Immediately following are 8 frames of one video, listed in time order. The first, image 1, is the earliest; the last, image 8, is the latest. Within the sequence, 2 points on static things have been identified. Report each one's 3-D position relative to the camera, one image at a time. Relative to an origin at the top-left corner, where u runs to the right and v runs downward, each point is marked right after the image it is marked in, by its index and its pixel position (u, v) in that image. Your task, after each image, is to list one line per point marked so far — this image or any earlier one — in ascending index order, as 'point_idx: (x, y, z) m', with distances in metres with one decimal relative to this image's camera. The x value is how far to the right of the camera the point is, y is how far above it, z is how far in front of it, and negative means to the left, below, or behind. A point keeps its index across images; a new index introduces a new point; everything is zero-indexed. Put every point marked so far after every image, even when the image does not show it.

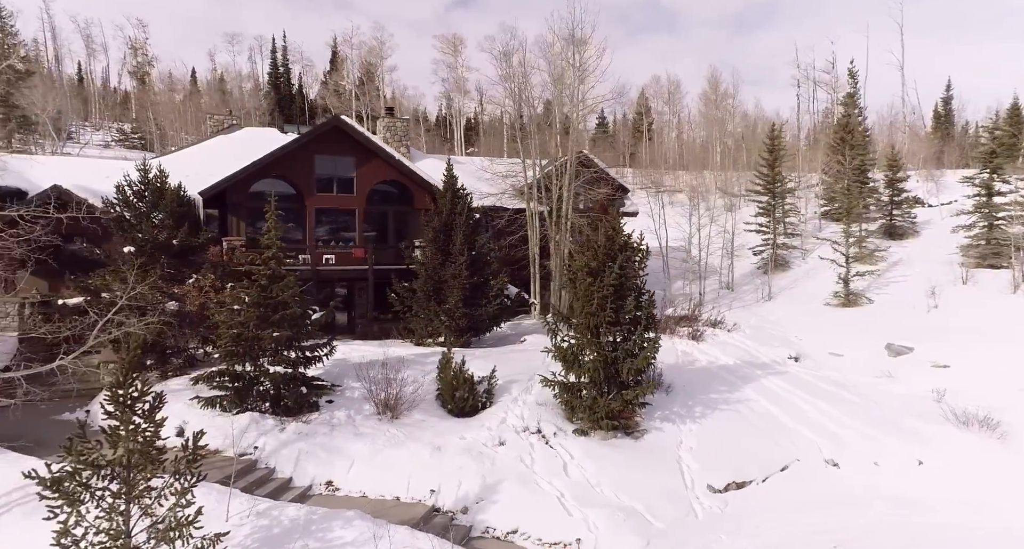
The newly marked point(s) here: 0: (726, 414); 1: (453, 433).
0: (+5.5, -3.6, +18.7) m
1: (-1.3, -3.5, +15.9) m
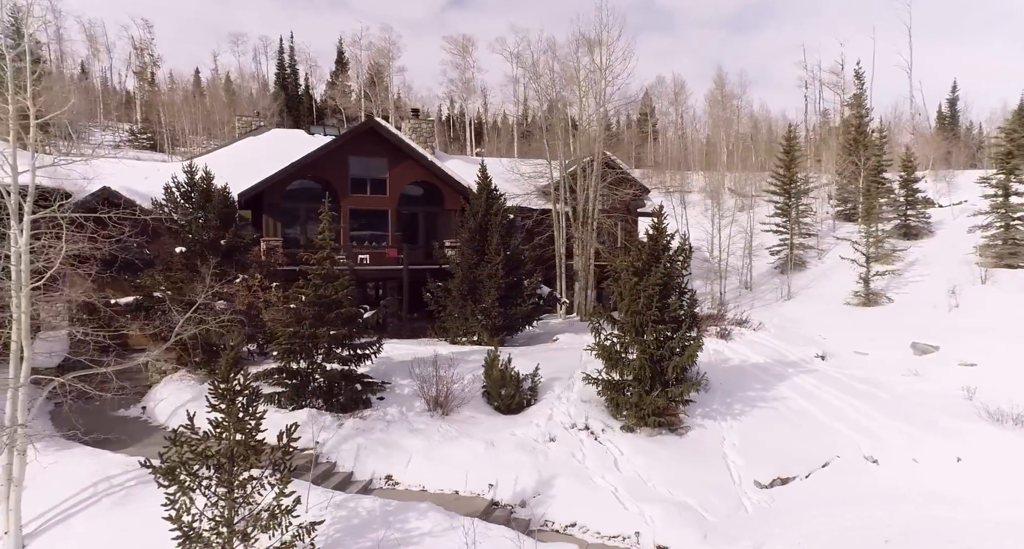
0: (+6.6, -3.6, +19.0) m
1: (-0.1, -3.5, +16.2) m
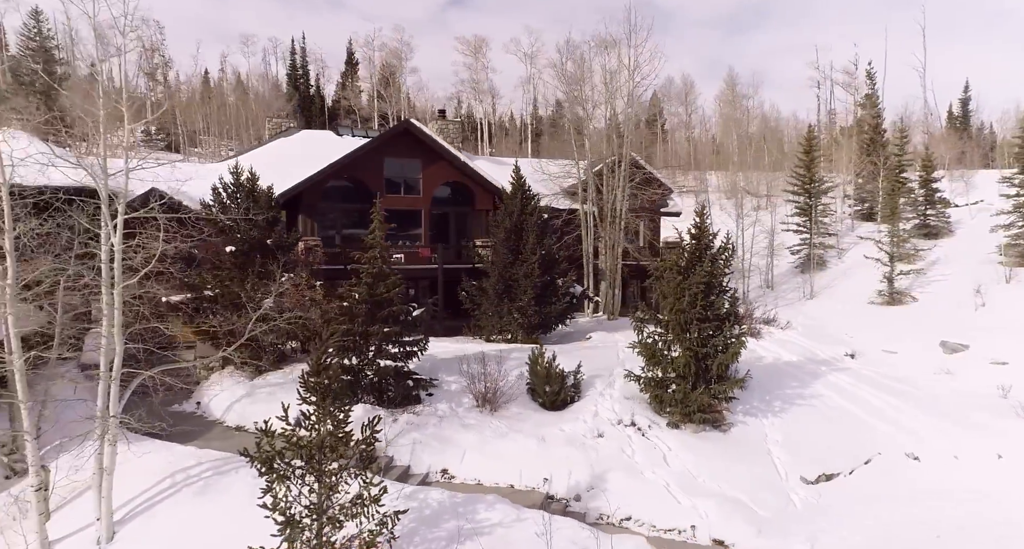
0: (+7.8, -3.5, +19.3) m
1: (+1.0, -3.4, +16.5) m
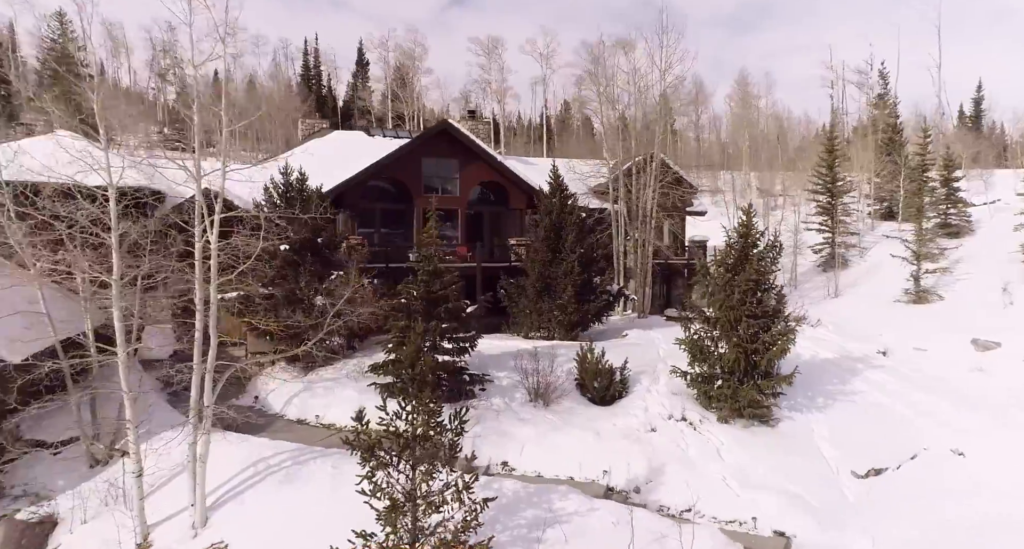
0: (+9.0, -3.5, +19.5) m
1: (+2.2, -3.4, +16.9) m
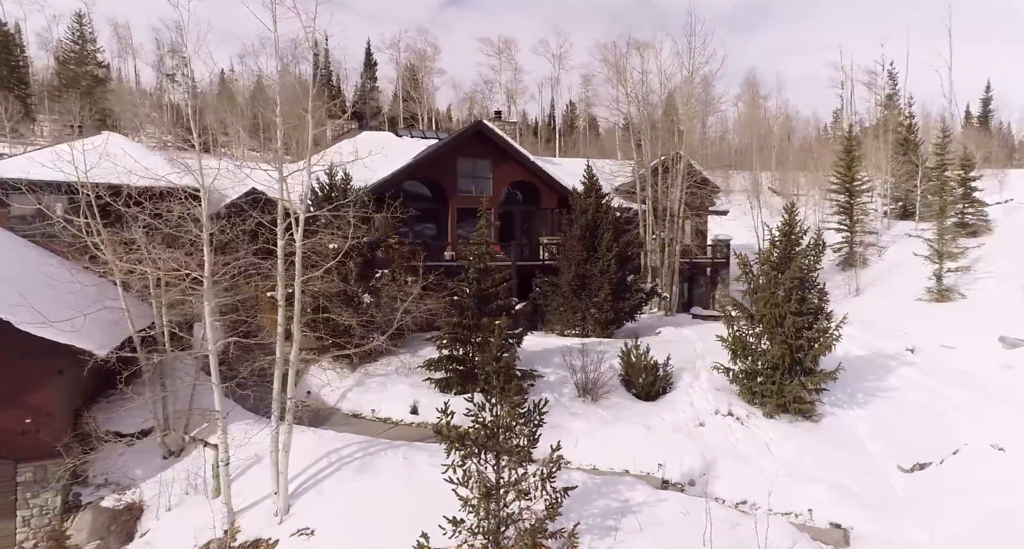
0: (+10.2, -3.4, +19.8) m
1: (+3.4, -3.3, +17.2) m
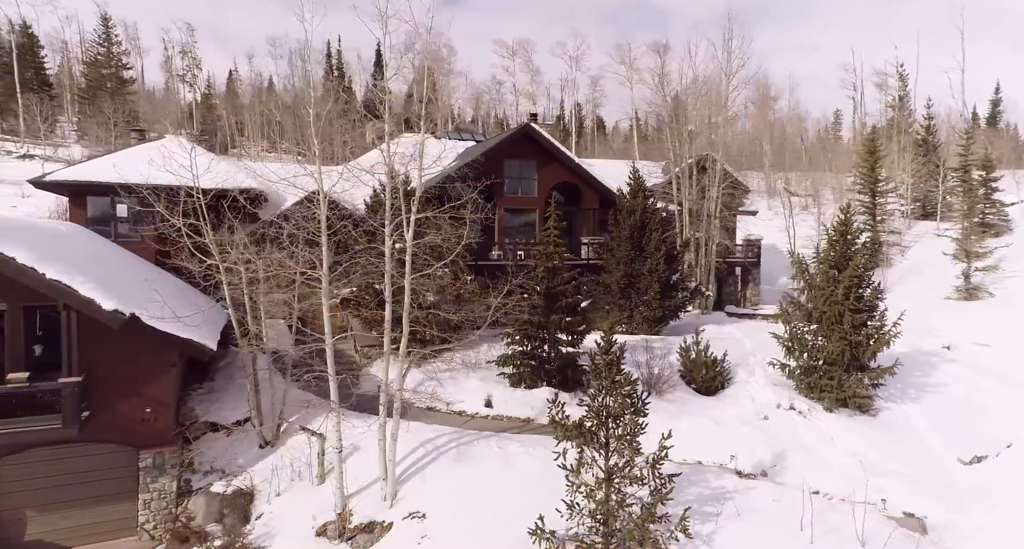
0: (+11.9, -3.4, +20.4) m
1: (+5.1, -3.3, +17.8) m
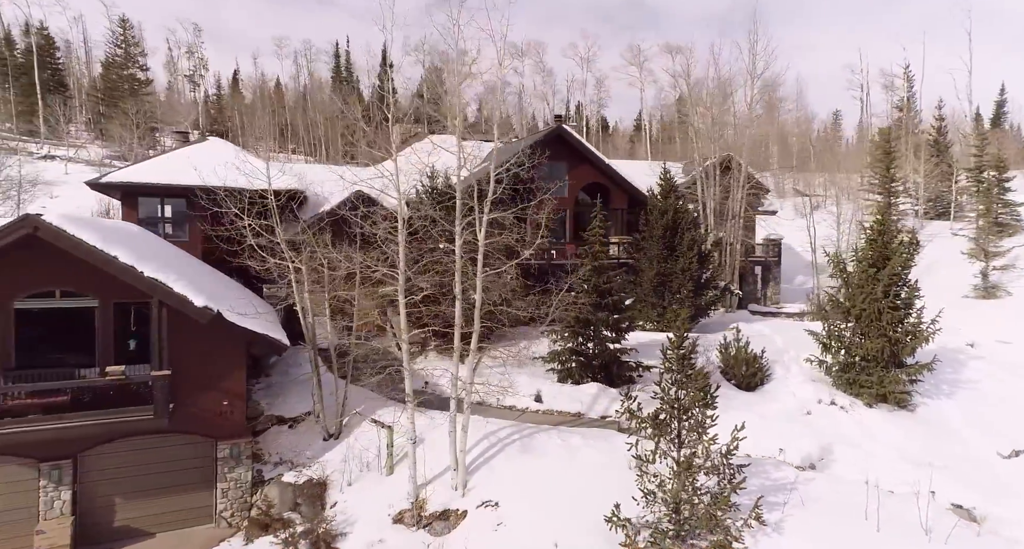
0: (+13.2, -3.4, +20.8) m
1: (+6.3, -3.3, +18.2) m
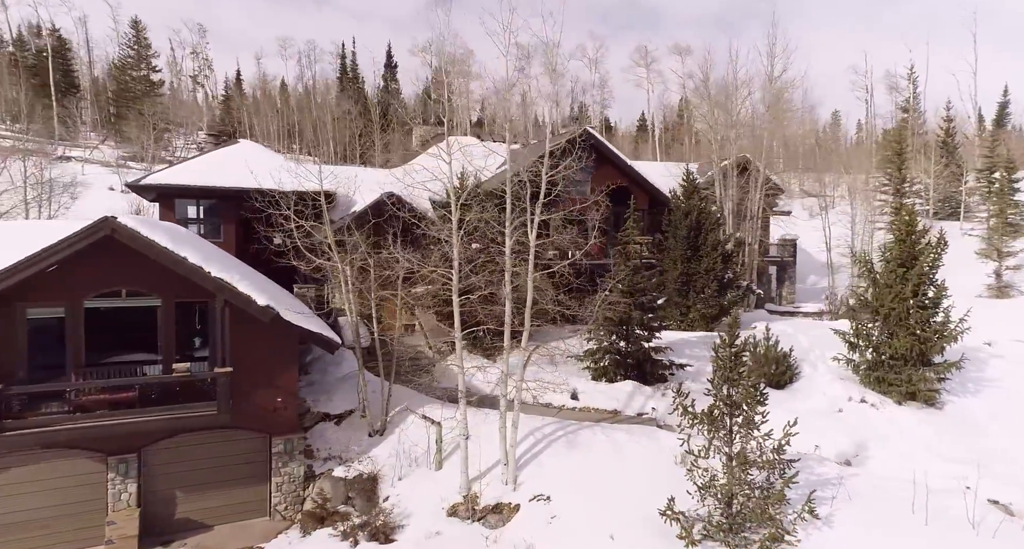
0: (+14.1, -3.3, +21.0) m
1: (+7.2, -3.2, +18.5) m
